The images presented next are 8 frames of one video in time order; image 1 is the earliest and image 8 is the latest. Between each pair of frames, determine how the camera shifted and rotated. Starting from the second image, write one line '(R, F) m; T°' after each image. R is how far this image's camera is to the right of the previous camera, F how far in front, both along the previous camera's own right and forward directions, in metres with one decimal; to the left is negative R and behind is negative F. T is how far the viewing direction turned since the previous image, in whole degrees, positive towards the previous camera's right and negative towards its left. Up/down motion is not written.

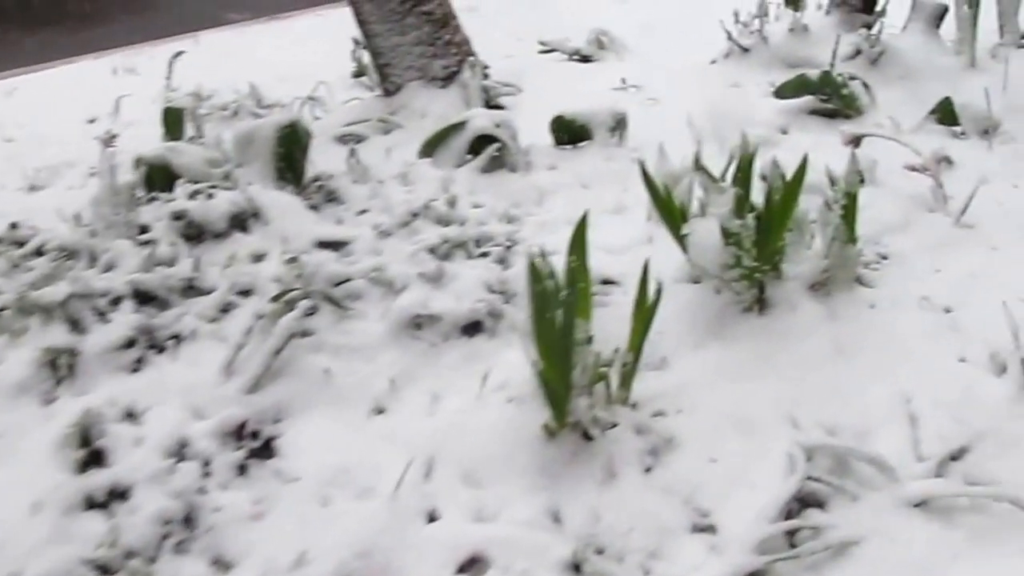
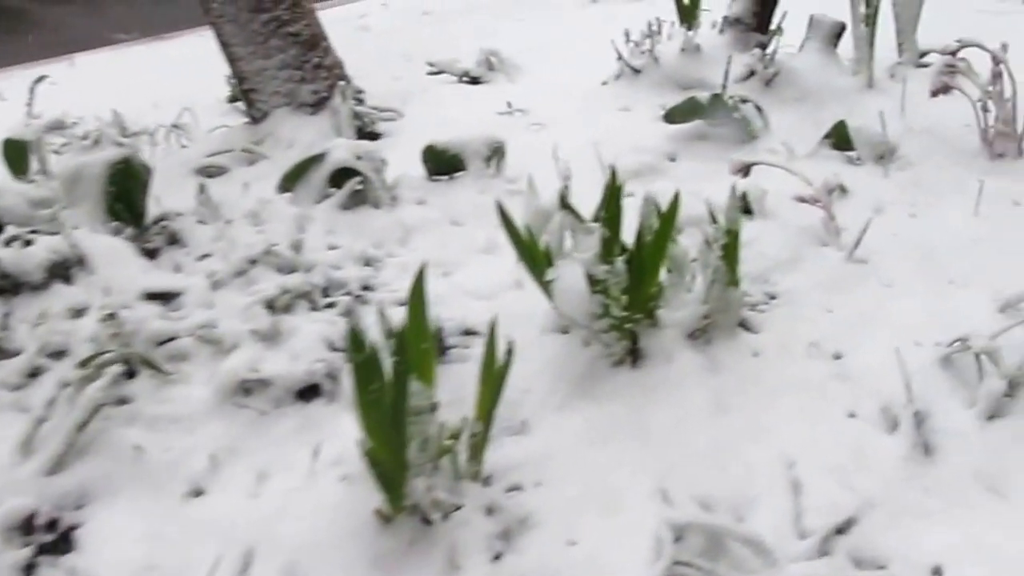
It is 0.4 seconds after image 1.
(+0.1, +0.2) m; +3°
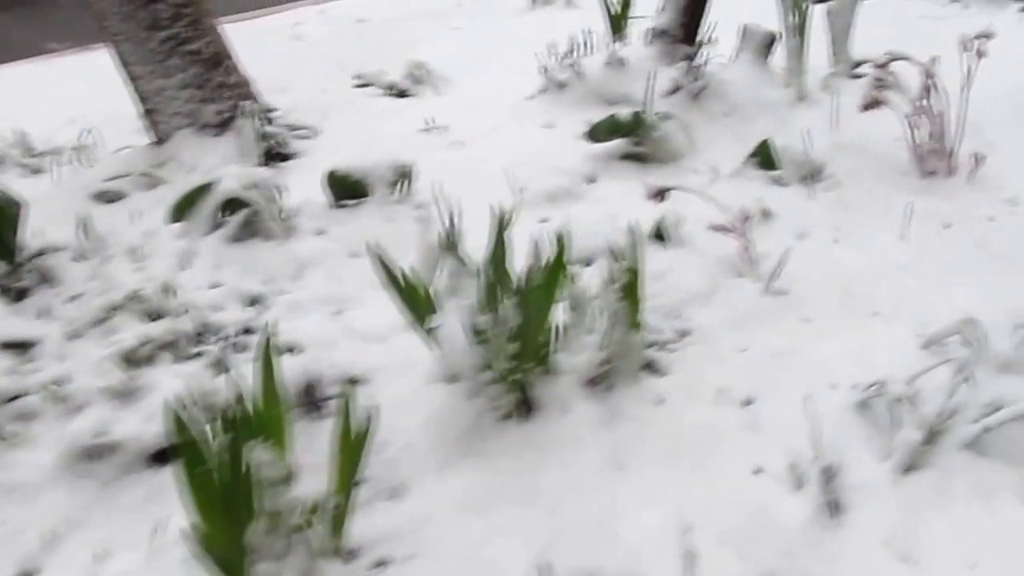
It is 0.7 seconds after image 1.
(+0.1, +0.1) m; +1°
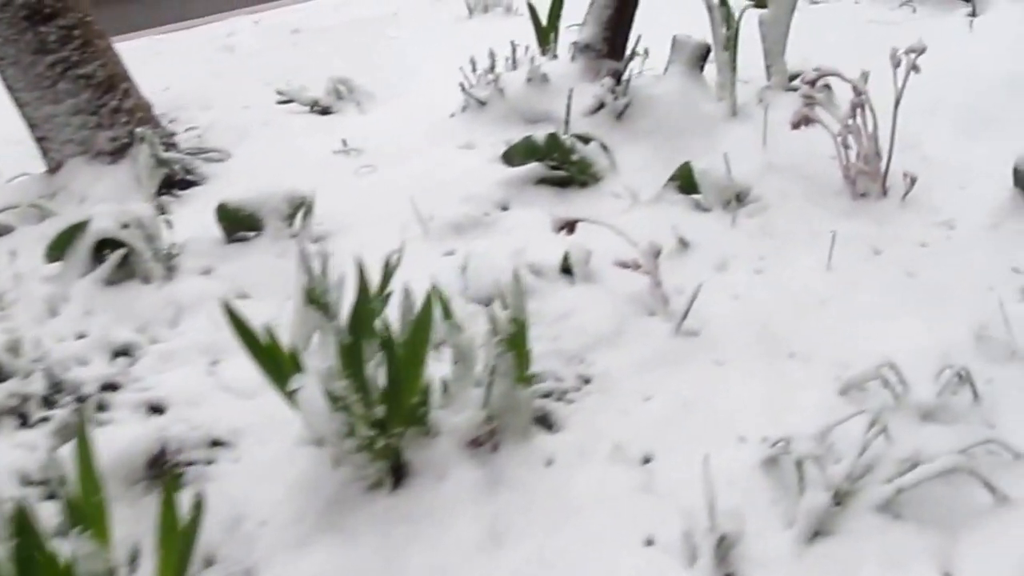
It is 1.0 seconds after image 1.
(+0.1, +0.1) m; +1°
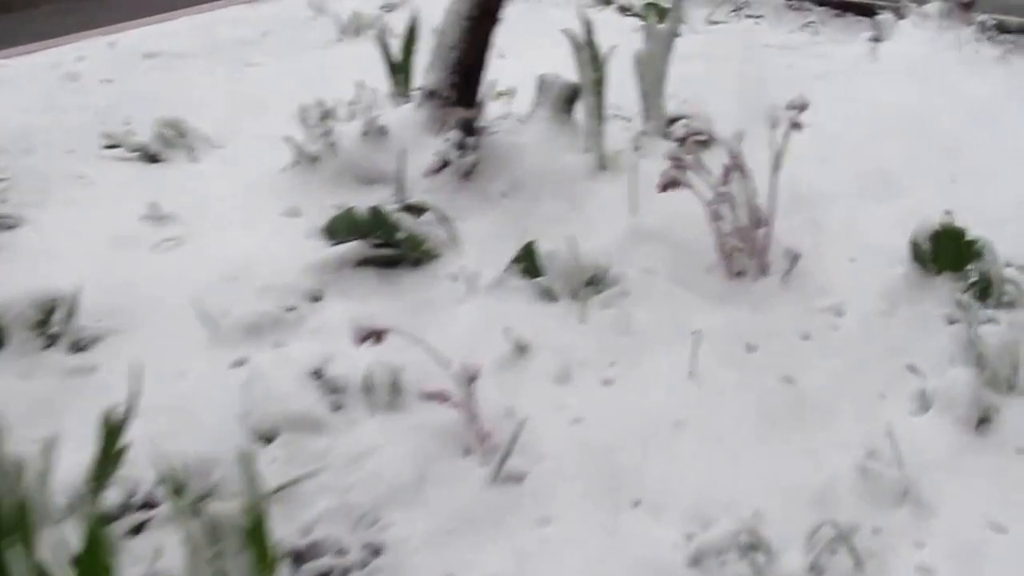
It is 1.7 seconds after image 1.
(+0.1, +0.3) m; +3°
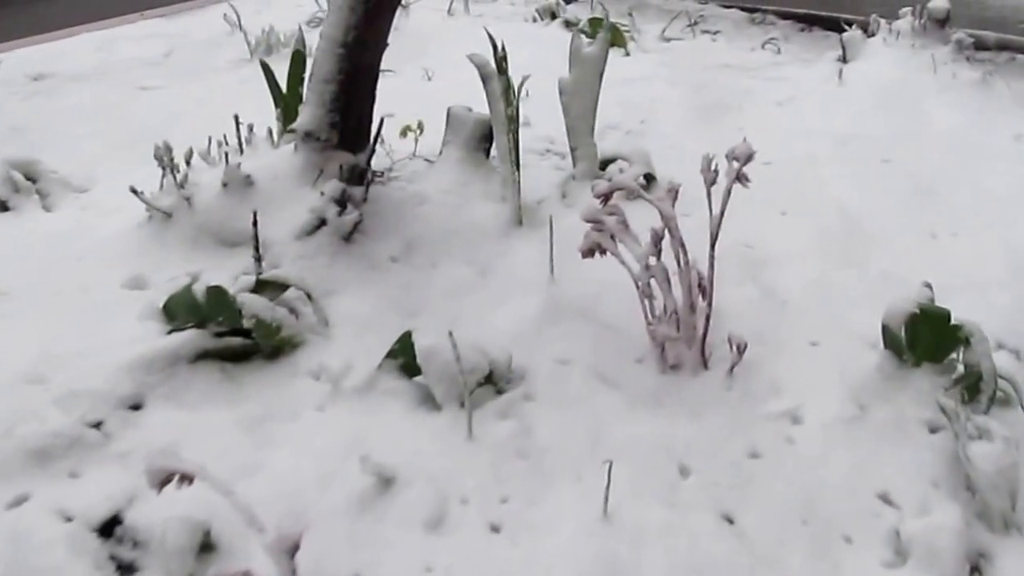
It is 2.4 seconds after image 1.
(+0.1, +0.4) m; +1°
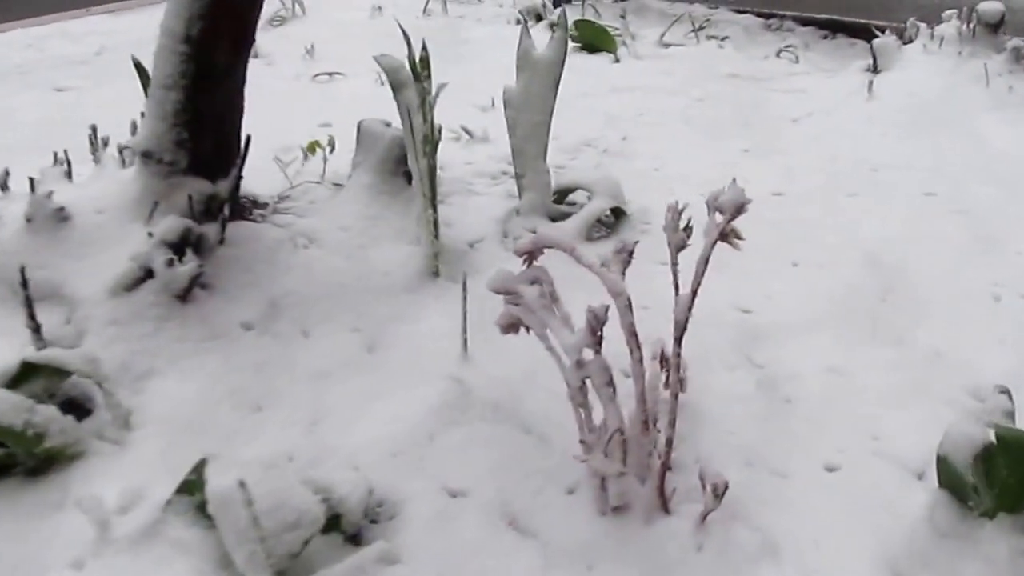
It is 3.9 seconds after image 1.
(+0.1, +0.5) m; -1°
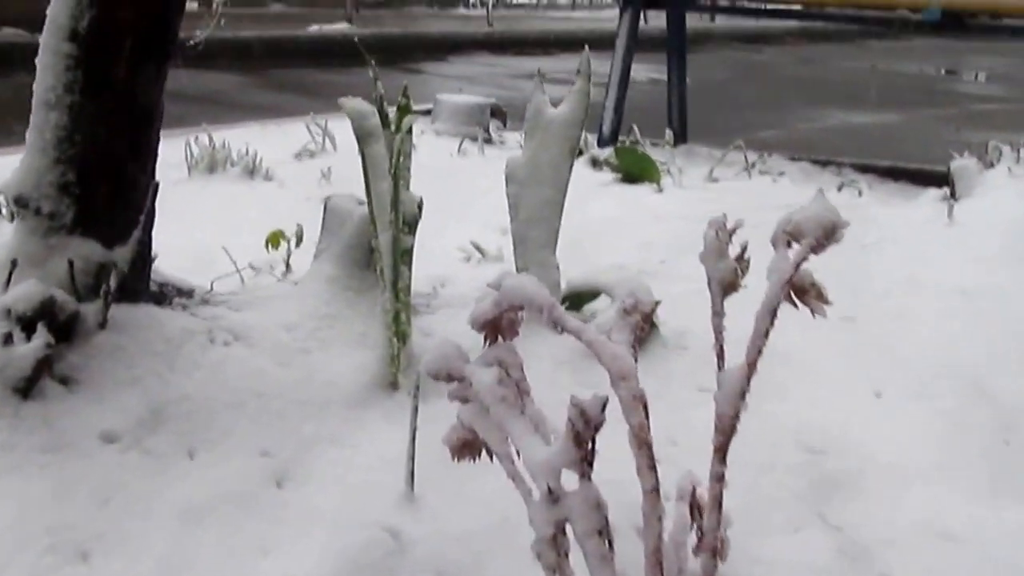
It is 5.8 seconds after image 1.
(0.0, +0.4) m; -2°
